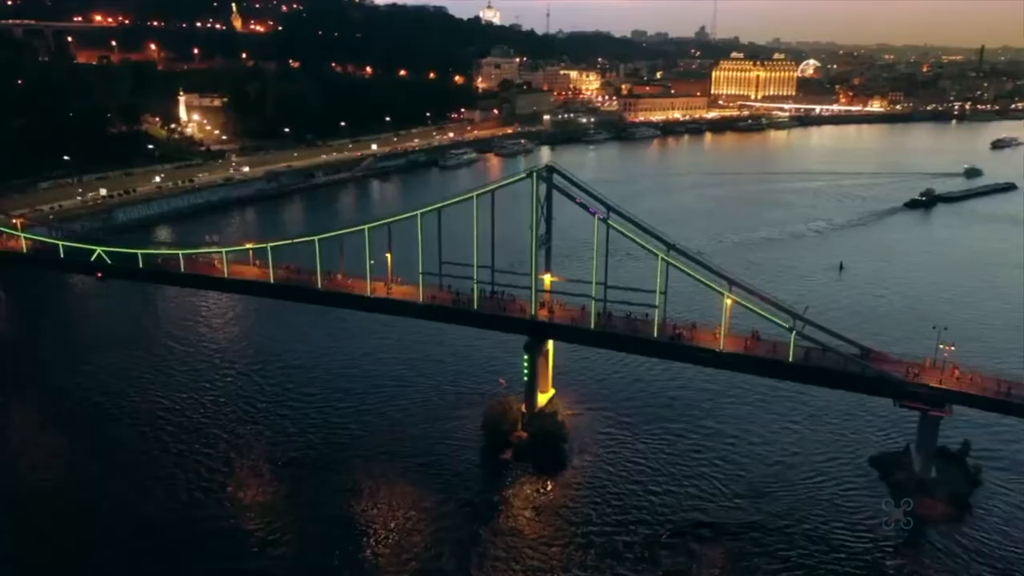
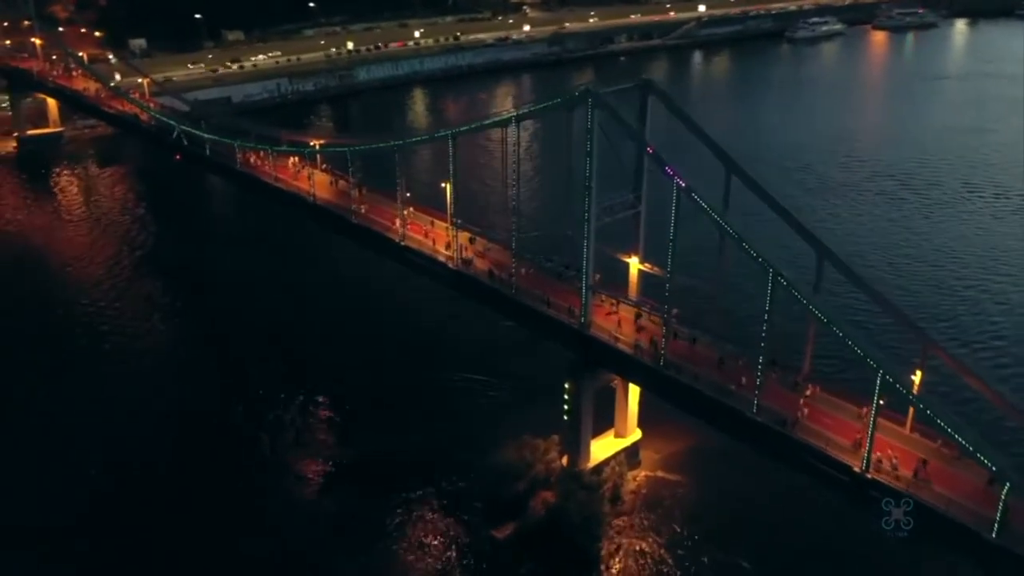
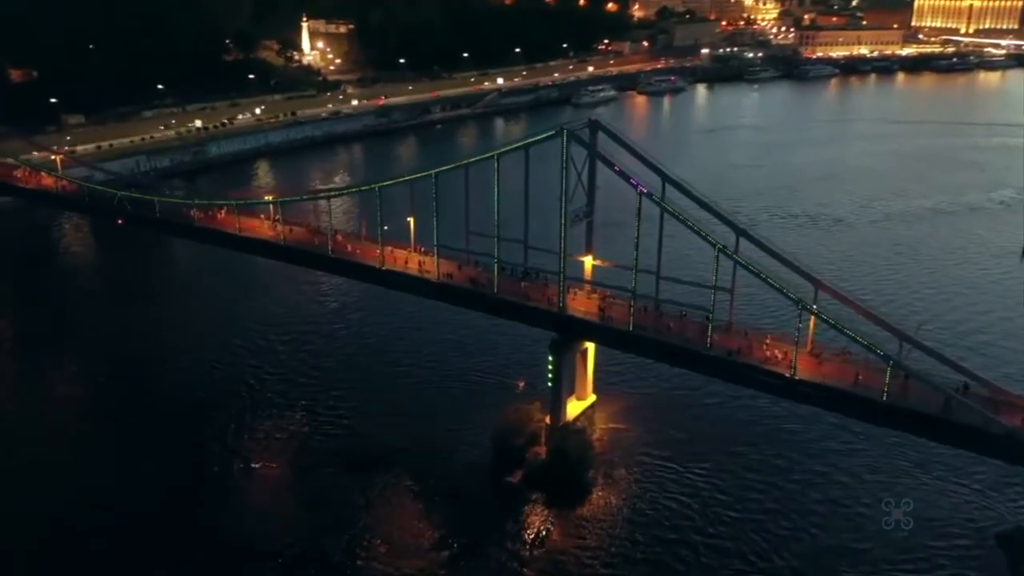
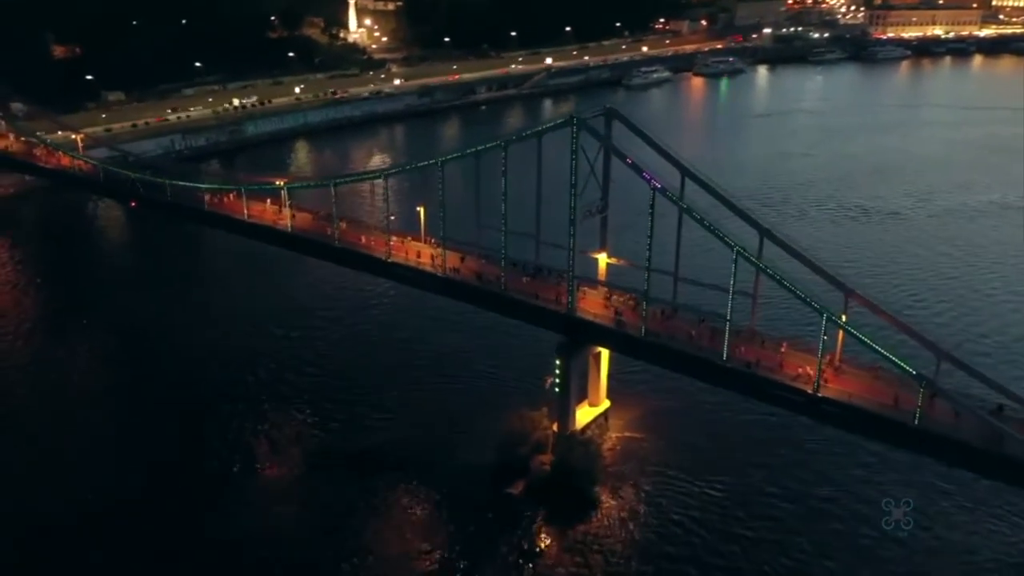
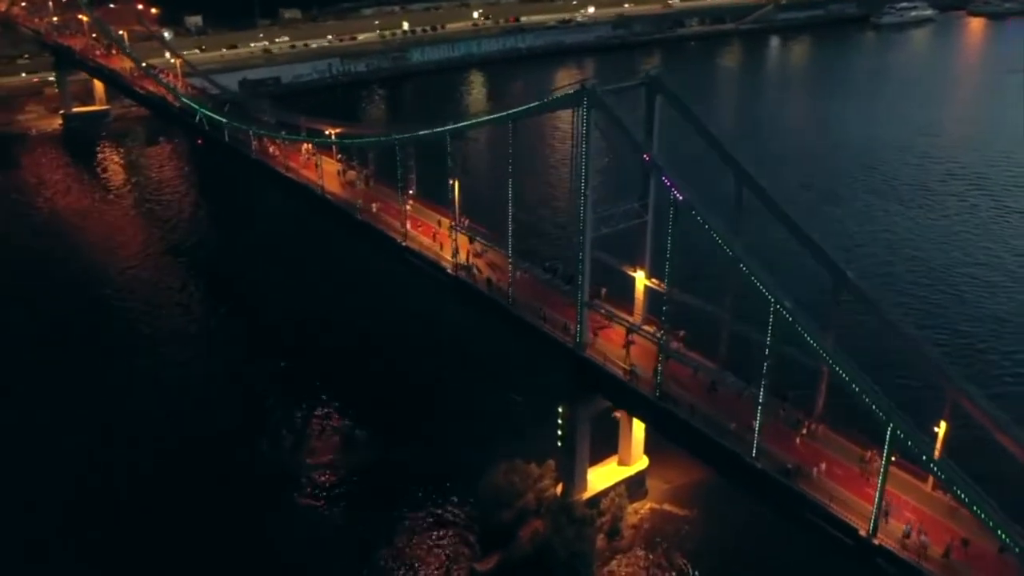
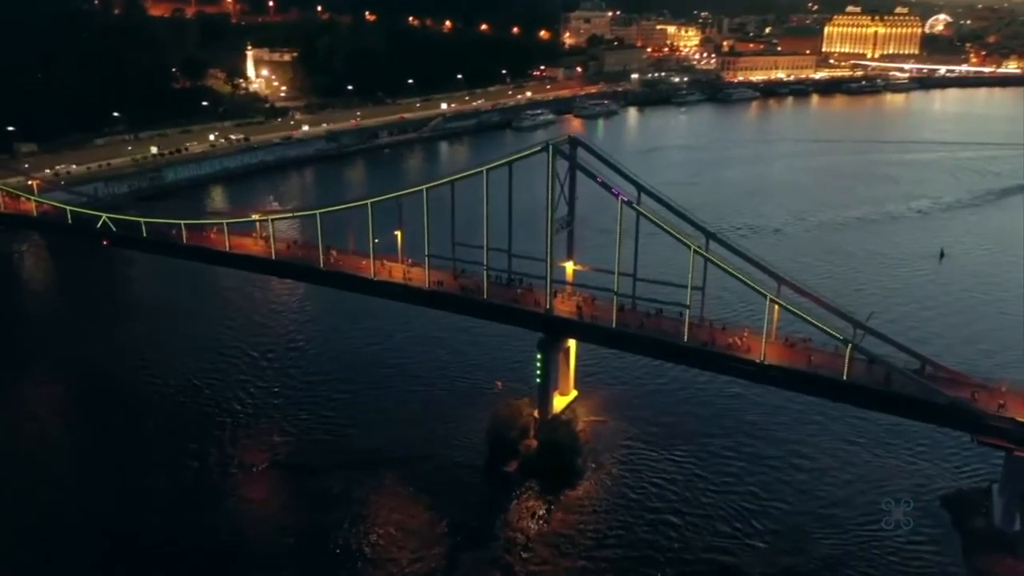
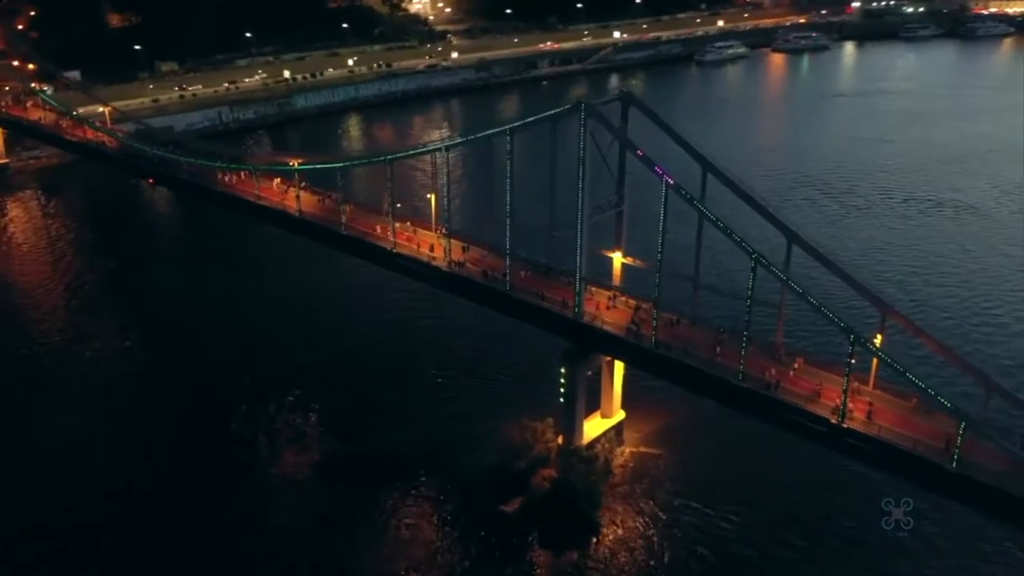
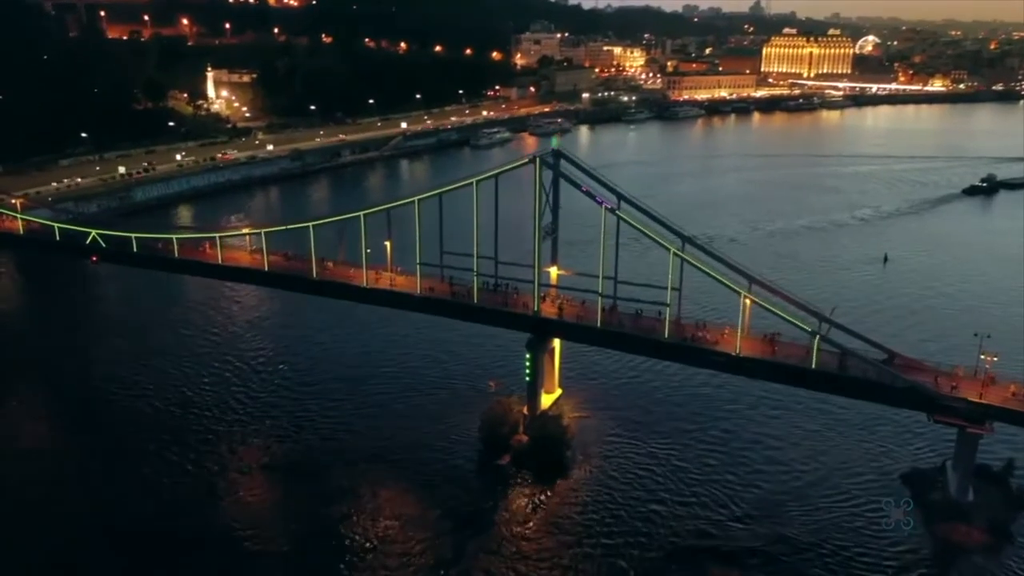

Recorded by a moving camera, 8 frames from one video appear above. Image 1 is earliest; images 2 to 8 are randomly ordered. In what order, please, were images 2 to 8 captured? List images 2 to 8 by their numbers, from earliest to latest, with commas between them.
8, 6, 3, 4, 7, 2, 5
